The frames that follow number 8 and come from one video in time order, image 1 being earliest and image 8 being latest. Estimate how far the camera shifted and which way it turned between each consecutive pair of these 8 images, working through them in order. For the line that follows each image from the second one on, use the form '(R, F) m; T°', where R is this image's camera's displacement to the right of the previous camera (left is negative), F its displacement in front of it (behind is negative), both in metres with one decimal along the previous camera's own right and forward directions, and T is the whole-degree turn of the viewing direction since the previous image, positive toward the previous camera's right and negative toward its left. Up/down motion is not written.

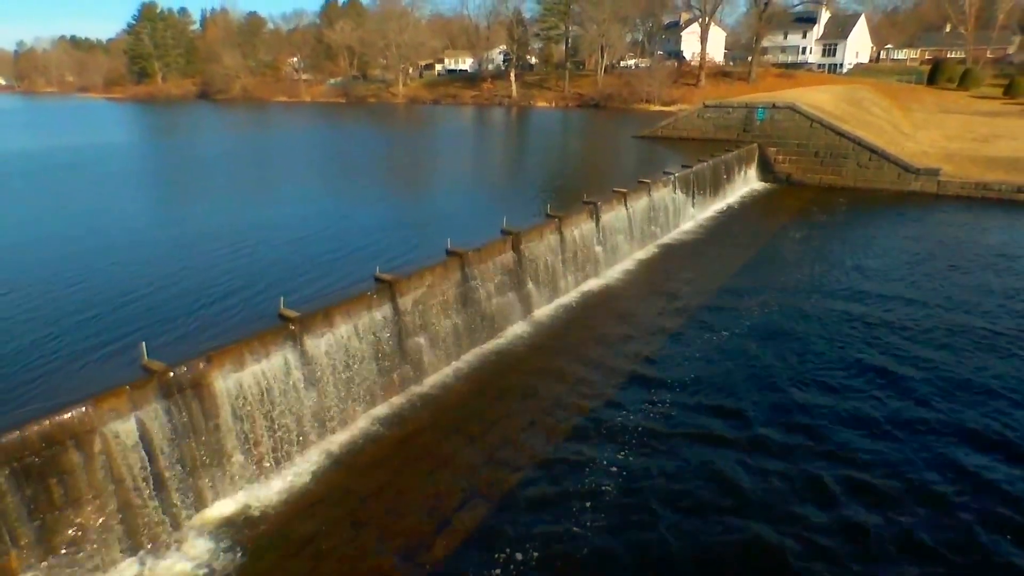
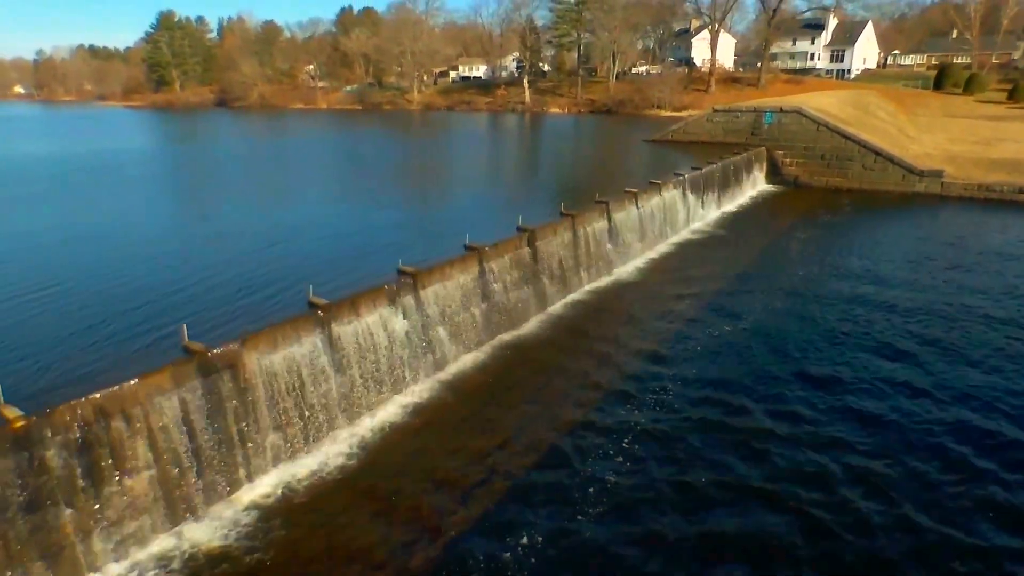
(-0.2, -1.2) m; -1°
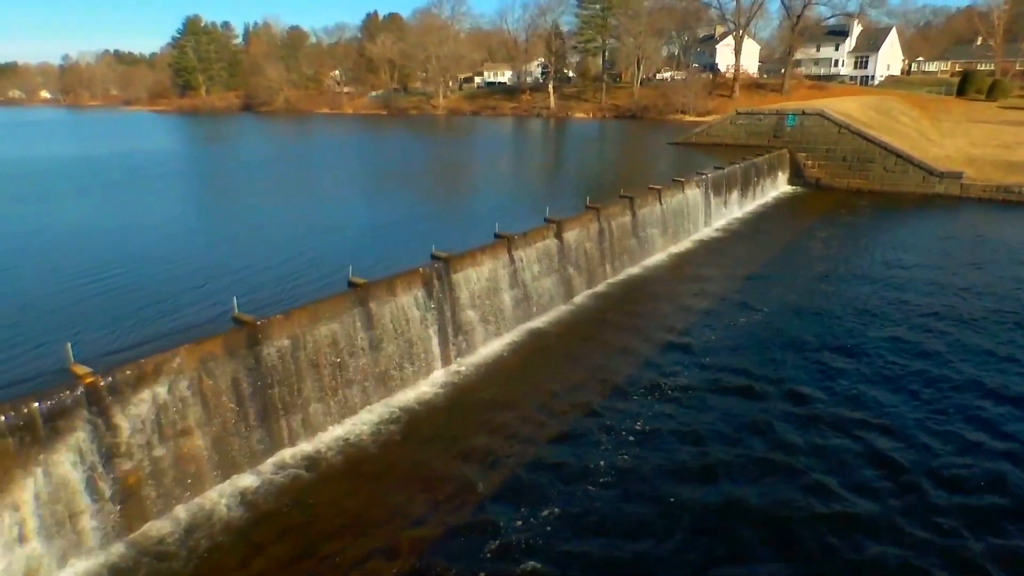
(-0.4, -1.2) m; -2°
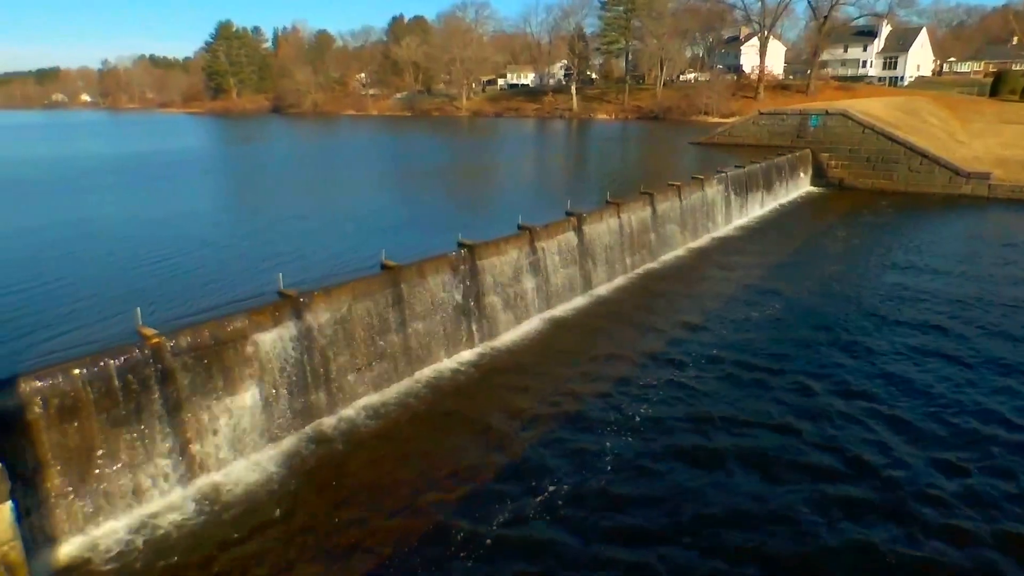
(+0.2, 0.0) m; -2°
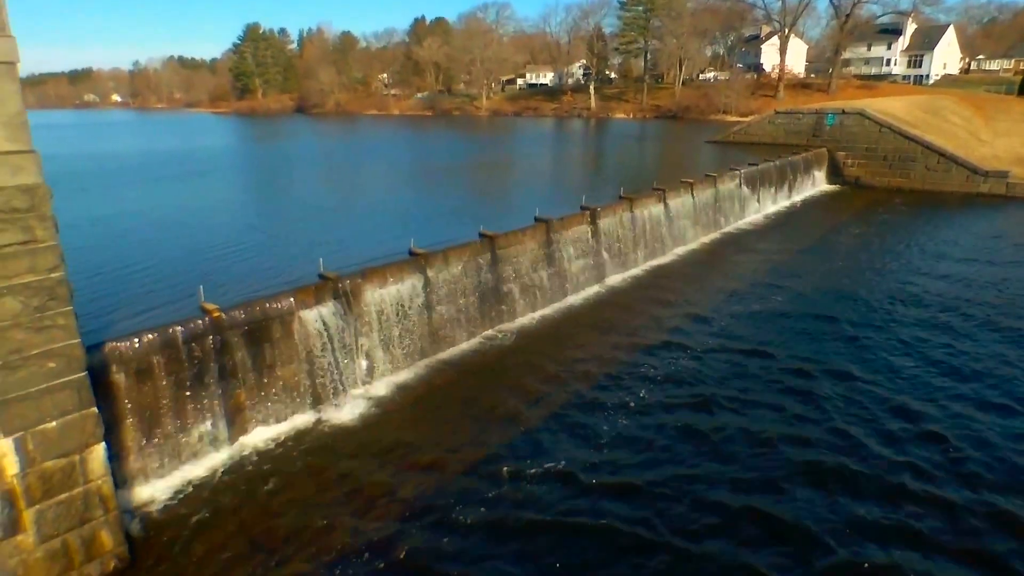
(+0.3, -0.2) m; -2°
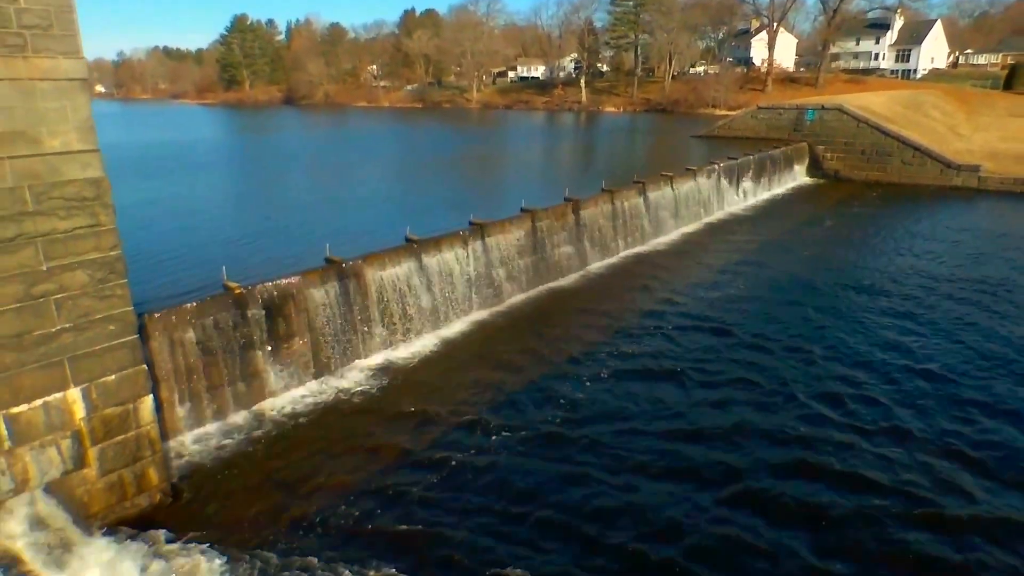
(+0.1, -1.1) m; +1°
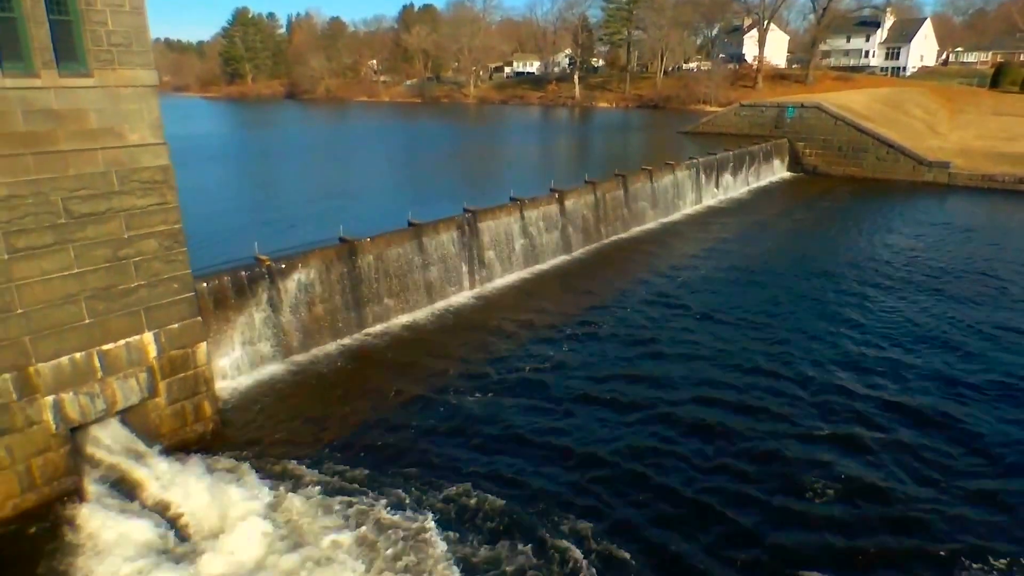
(+0.1, -1.5) m; 0°
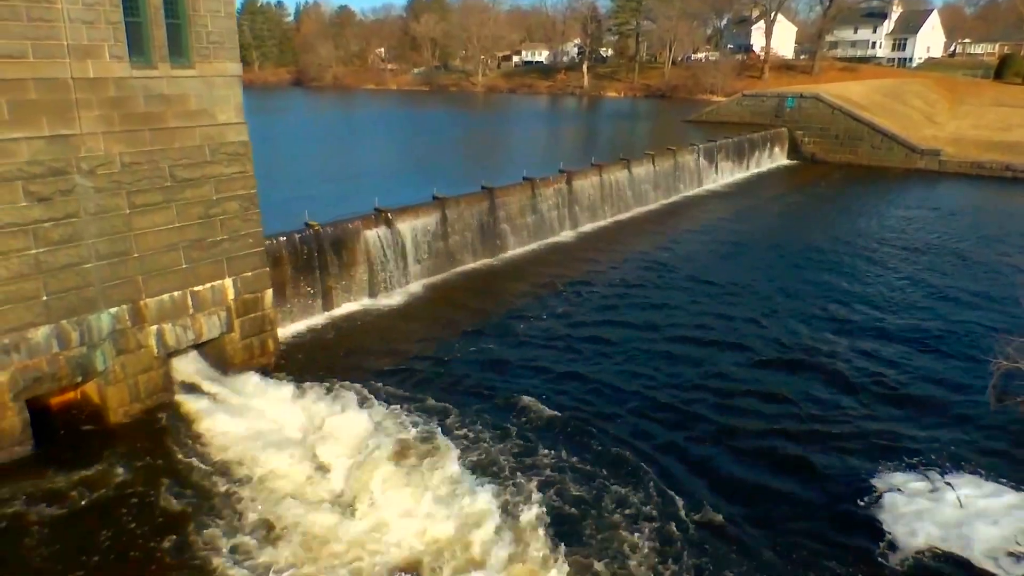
(-0.1, -1.7) m; -1°
